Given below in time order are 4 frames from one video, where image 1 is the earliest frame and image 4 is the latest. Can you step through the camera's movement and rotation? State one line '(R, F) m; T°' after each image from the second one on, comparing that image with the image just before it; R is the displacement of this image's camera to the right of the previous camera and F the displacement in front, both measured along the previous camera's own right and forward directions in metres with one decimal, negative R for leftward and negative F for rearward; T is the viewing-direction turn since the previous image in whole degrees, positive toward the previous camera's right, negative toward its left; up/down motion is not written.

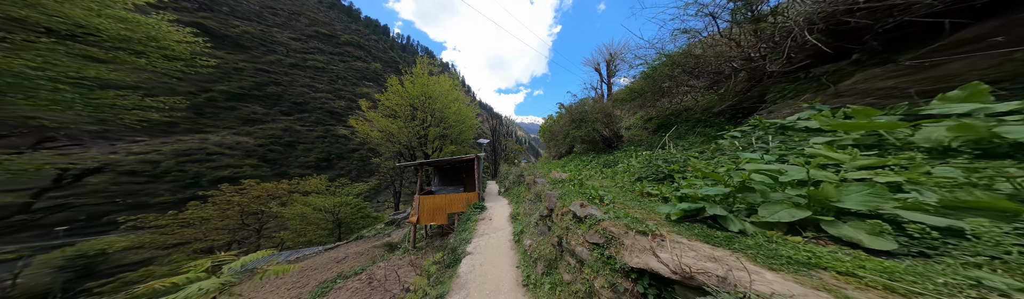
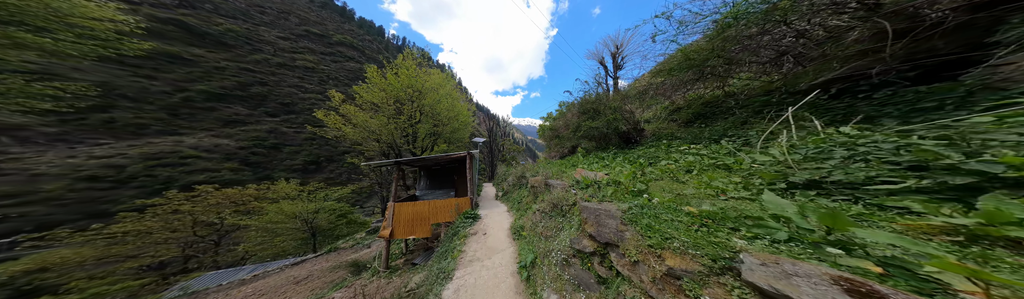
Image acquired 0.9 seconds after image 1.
(-0.1, +1.2) m; +1°
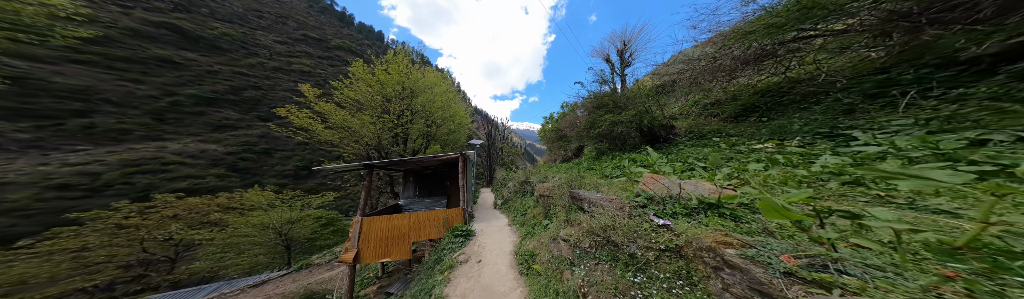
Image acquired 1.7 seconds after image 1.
(-0.1, +1.1) m; +1°
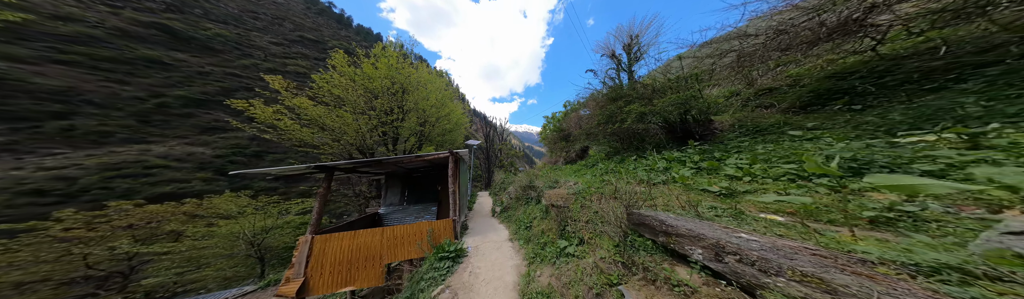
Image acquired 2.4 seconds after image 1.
(-0.1, +0.9) m; +1°
